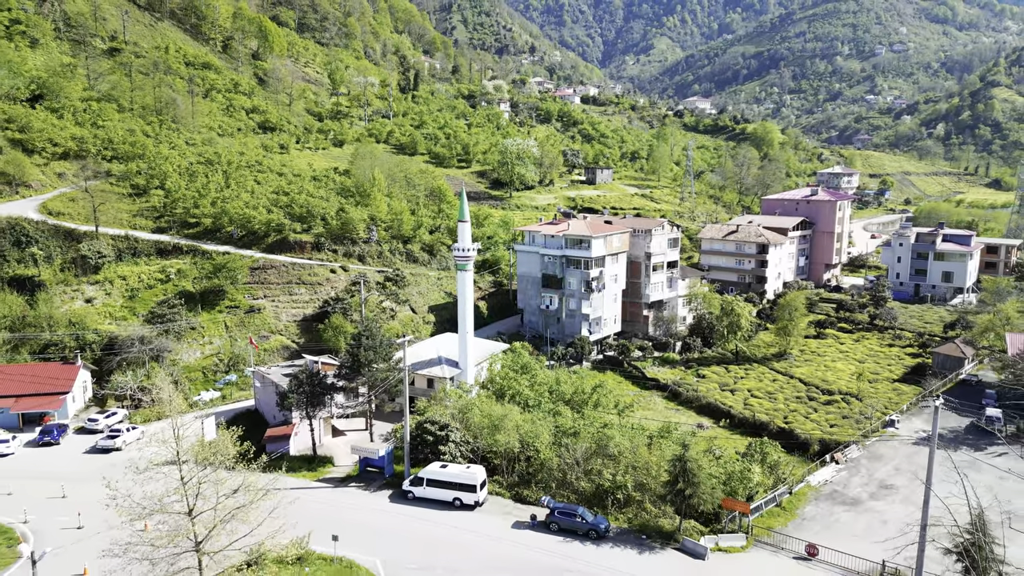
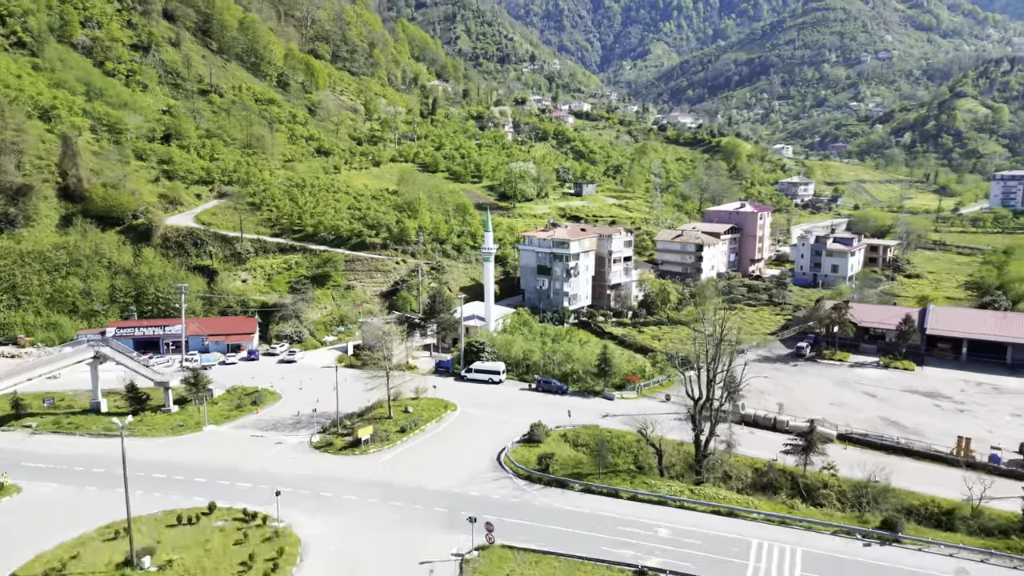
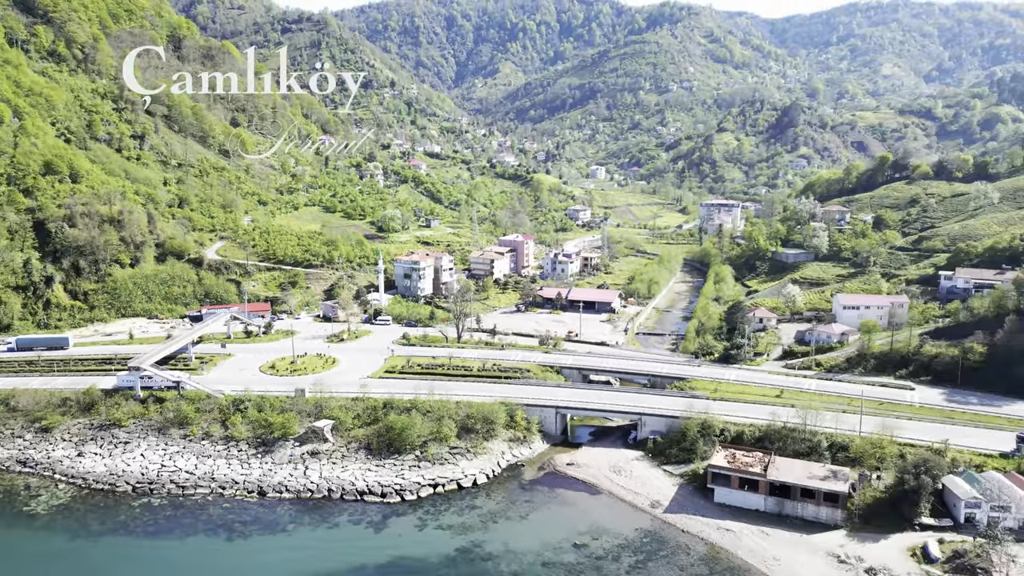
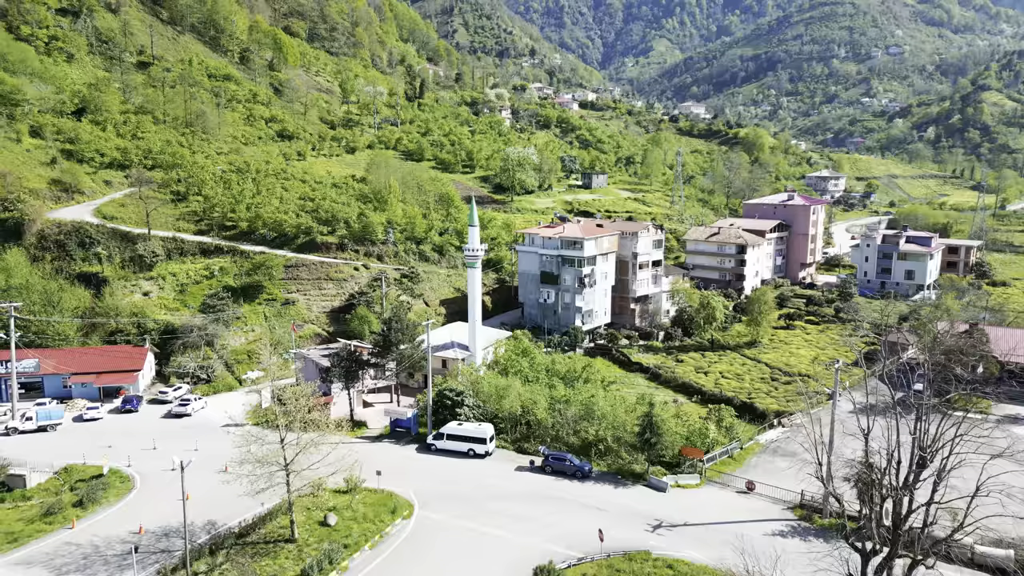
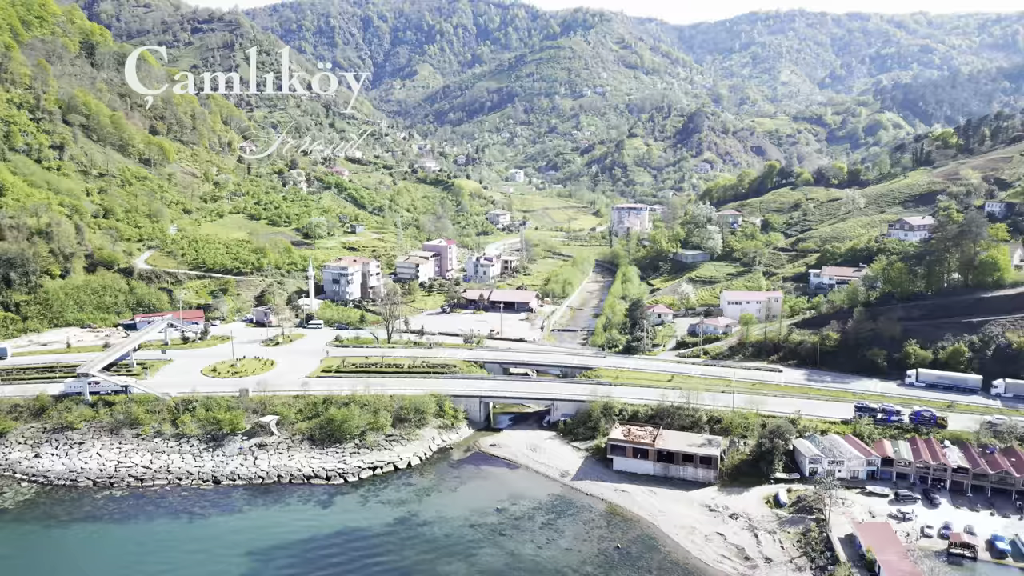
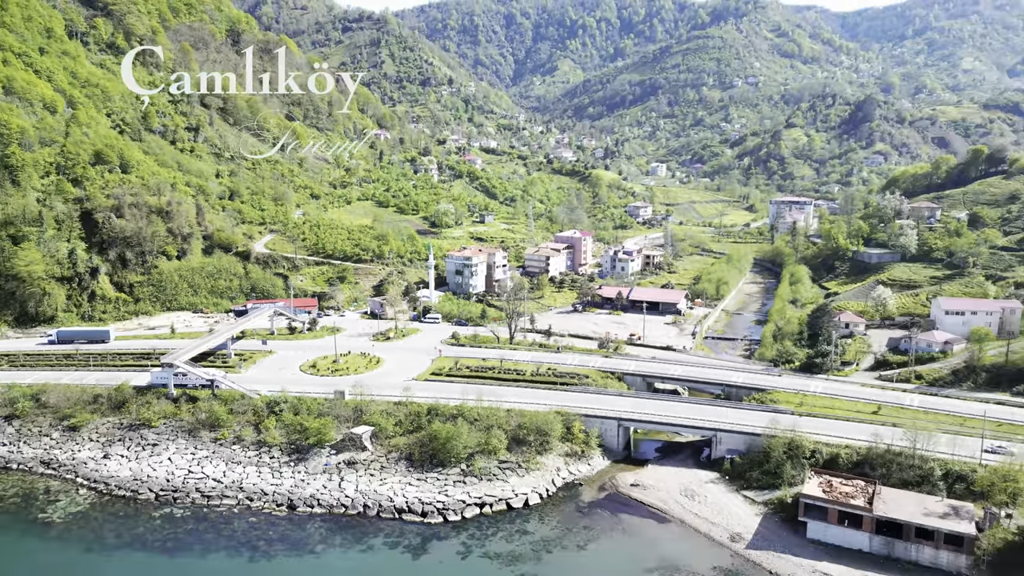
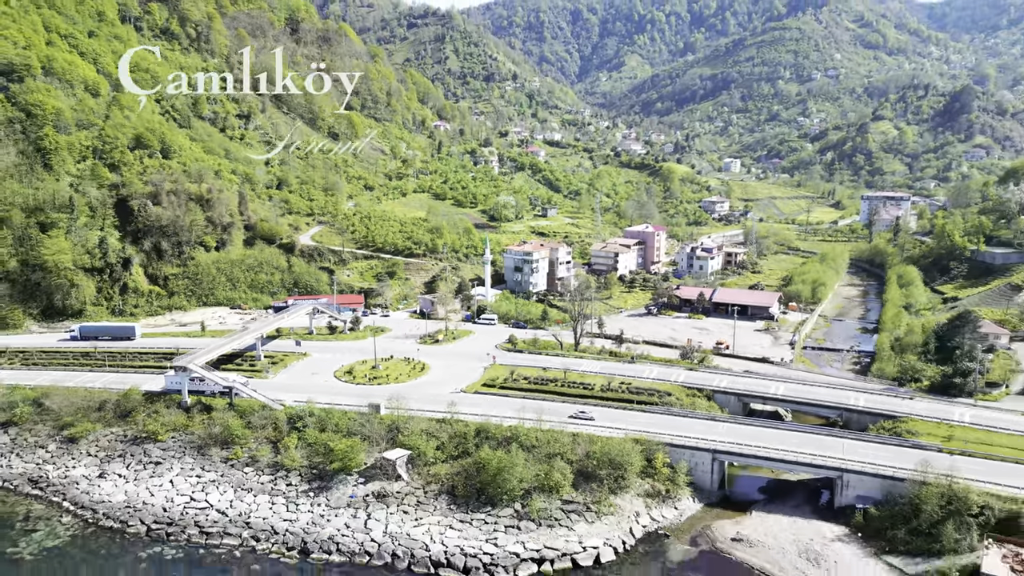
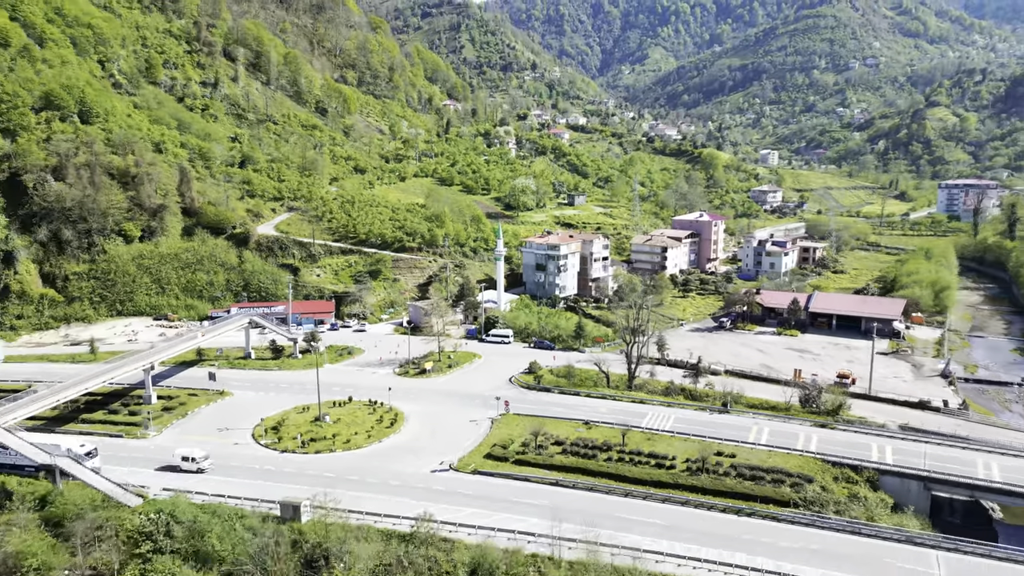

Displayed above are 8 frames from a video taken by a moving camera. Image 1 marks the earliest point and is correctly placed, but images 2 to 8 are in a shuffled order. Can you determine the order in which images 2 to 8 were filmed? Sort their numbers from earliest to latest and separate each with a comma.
4, 2, 8, 7, 6, 3, 5
